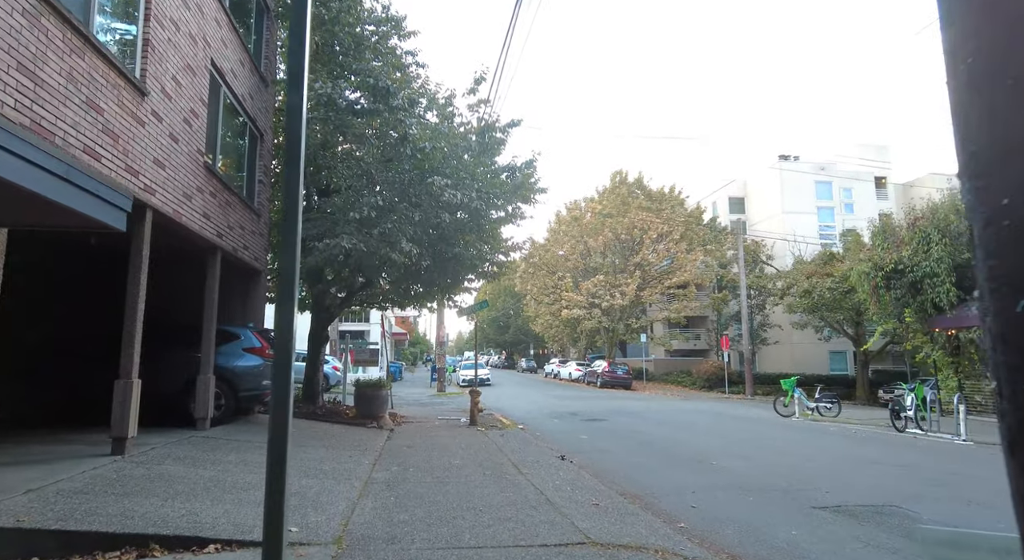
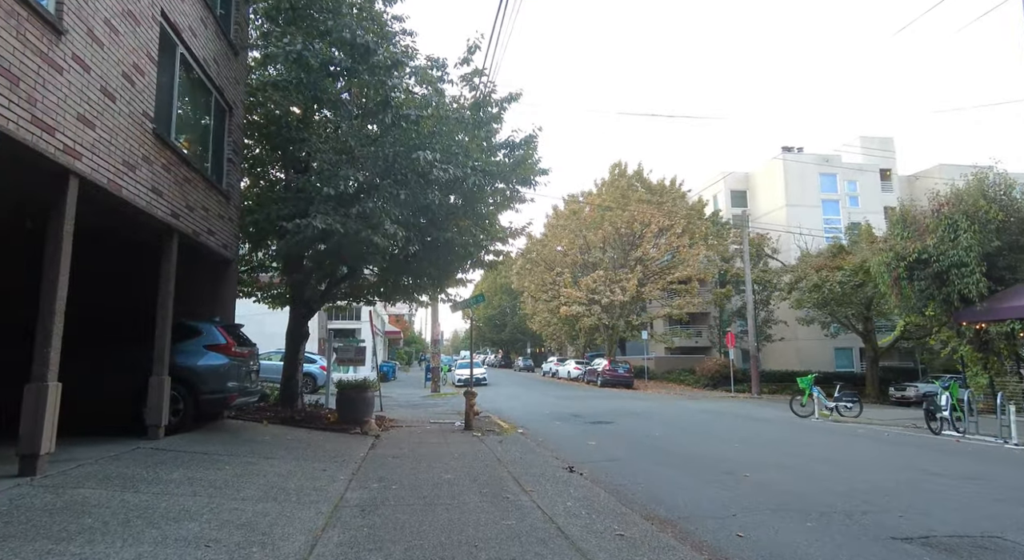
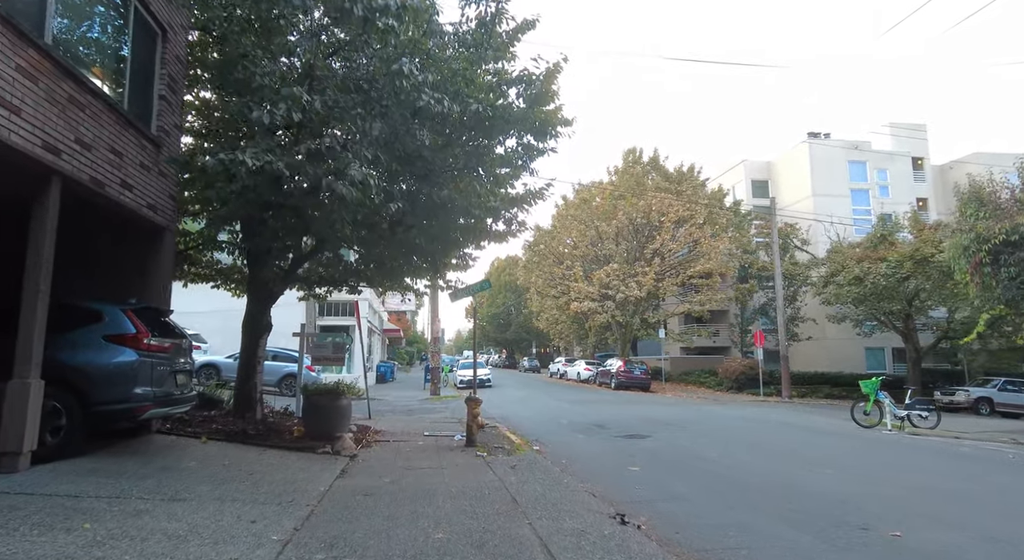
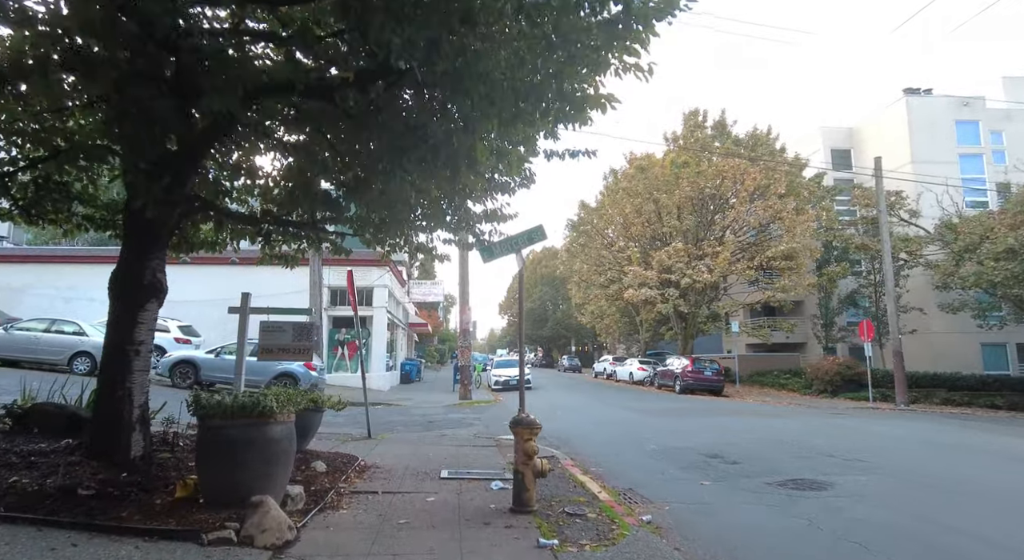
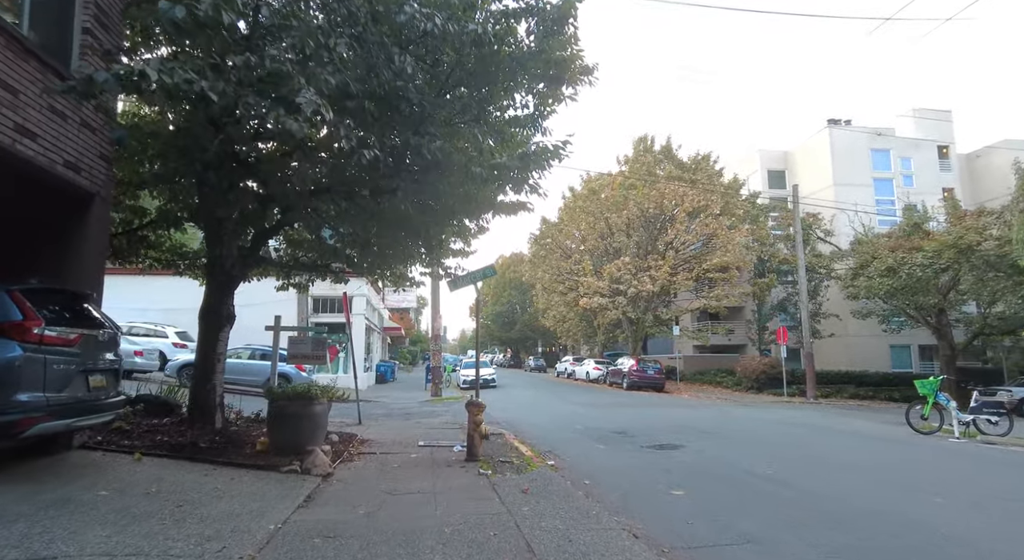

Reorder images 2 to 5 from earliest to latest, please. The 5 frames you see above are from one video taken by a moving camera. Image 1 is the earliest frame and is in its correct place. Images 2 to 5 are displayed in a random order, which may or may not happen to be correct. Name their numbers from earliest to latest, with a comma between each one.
2, 3, 5, 4
